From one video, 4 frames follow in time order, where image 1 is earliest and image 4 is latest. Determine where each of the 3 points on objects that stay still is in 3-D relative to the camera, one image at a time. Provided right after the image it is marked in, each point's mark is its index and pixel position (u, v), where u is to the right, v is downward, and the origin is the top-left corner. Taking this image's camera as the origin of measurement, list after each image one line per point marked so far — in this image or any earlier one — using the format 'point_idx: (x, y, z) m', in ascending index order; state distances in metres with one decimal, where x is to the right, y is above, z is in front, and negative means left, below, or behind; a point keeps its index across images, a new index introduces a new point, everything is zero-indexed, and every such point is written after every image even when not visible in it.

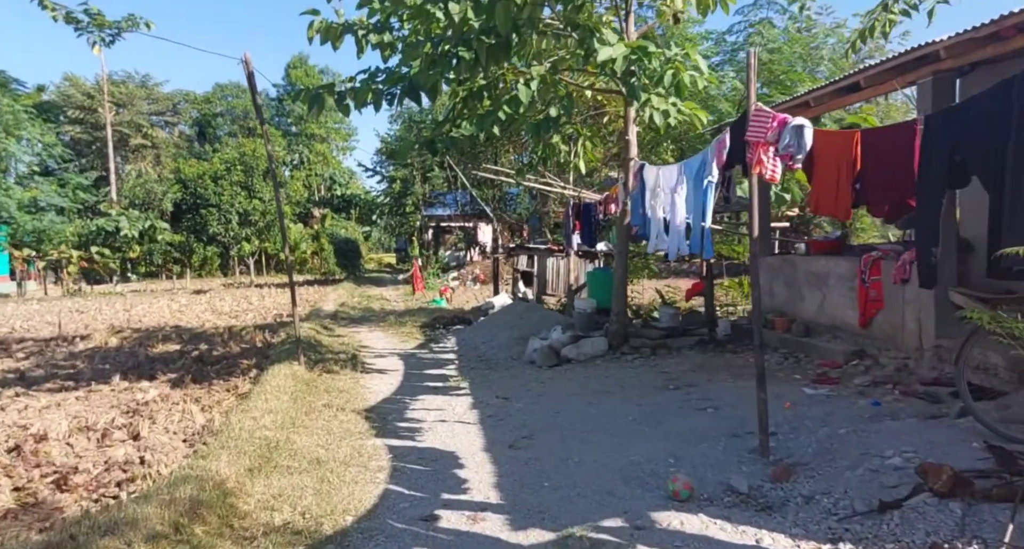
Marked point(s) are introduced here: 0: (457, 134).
0: (-0.7, +1.7, +8.1) m
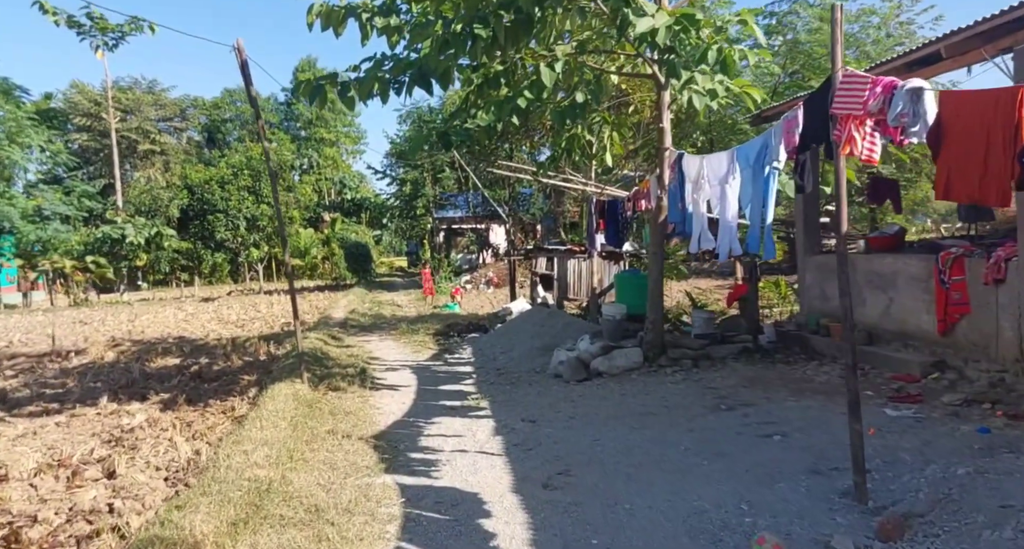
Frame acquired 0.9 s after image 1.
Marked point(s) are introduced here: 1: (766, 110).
0: (-0.4, +1.6, +7.3) m
1: (+3.1, +2.0, +8.4) m
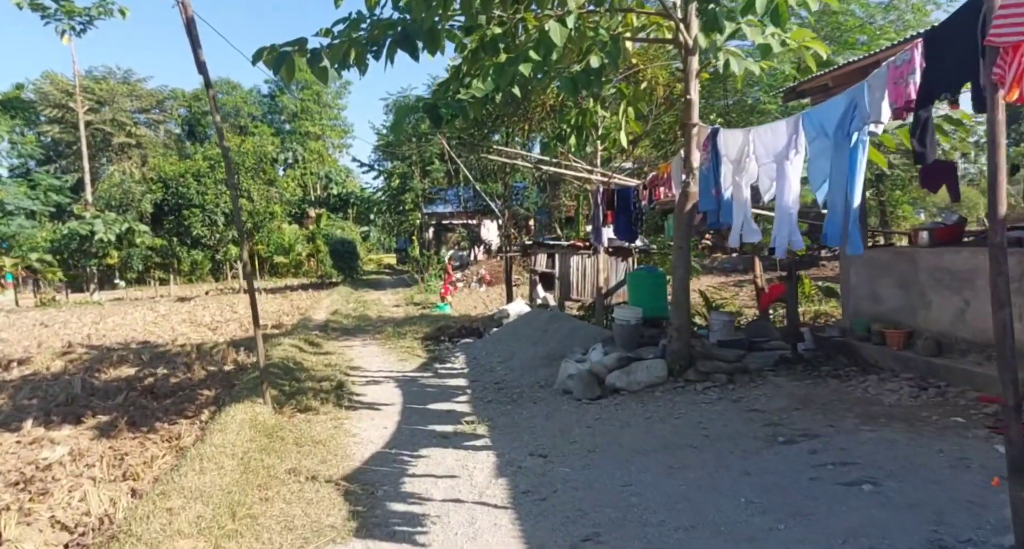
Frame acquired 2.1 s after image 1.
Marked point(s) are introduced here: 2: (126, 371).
0: (-0.4, +1.6, +6.2) m
1: (+3.1, +2.0, +7.3) m
2: (-5.4, -1.4, +9.6) m
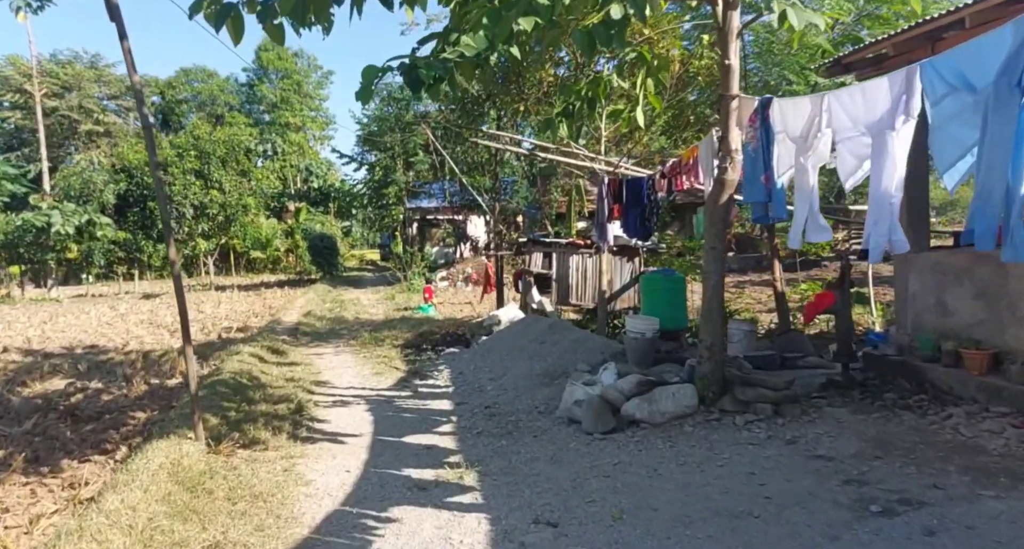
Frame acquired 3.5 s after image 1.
0: (-0.4, +1.6, +5.0) m
1: (+3.1, +2.0, +6.2) m
2: (-5.5, -1.3, +8.3) m
